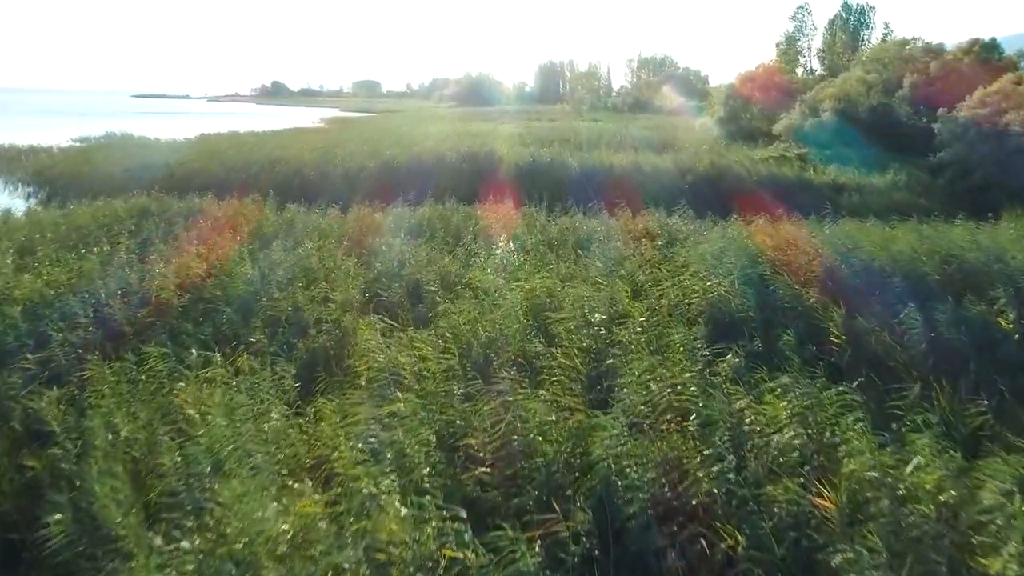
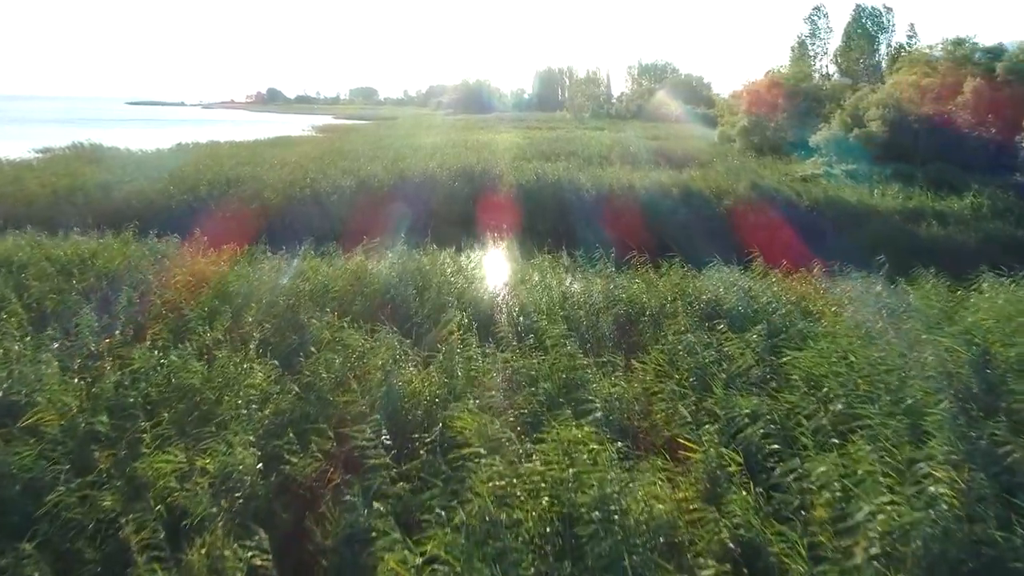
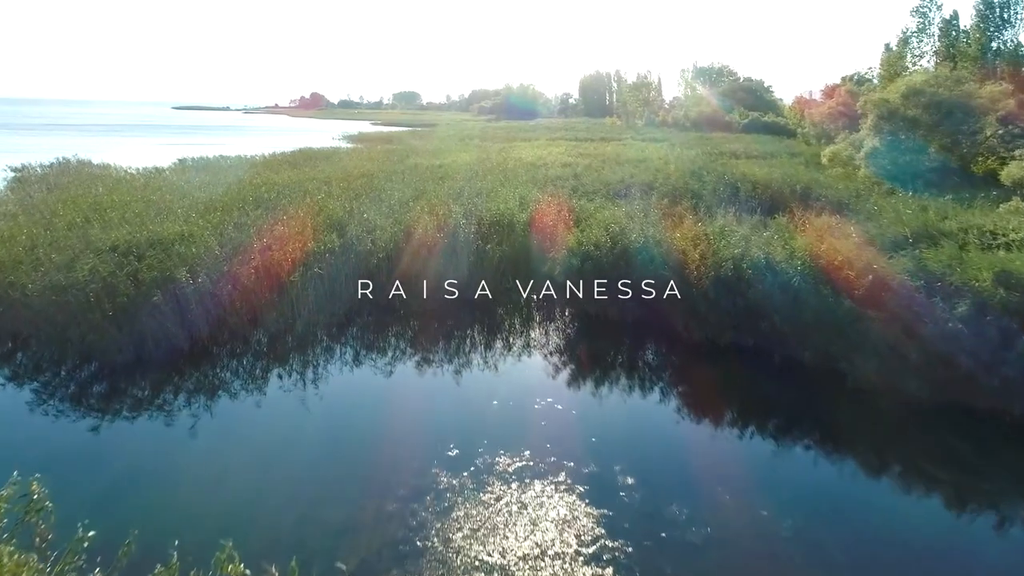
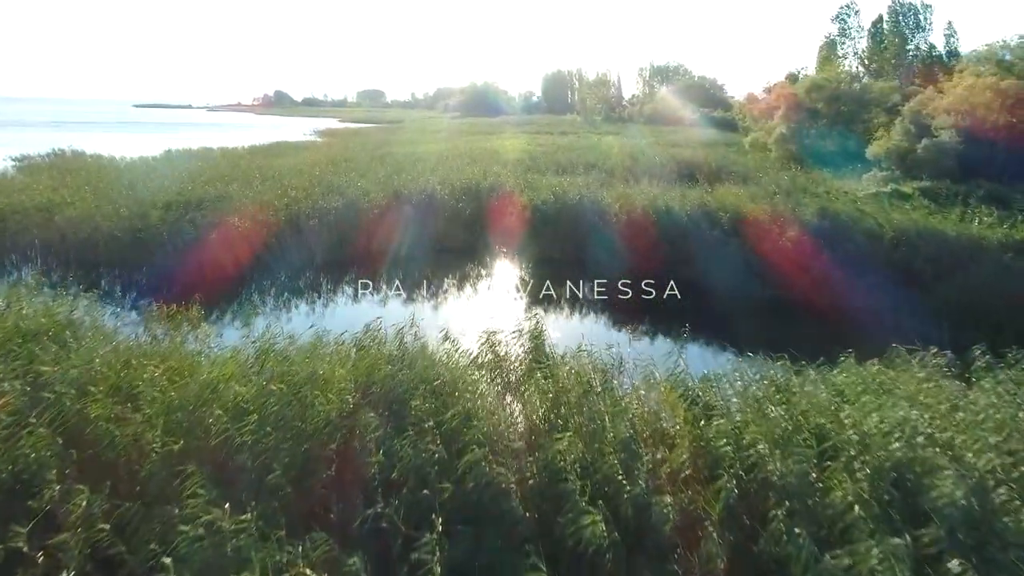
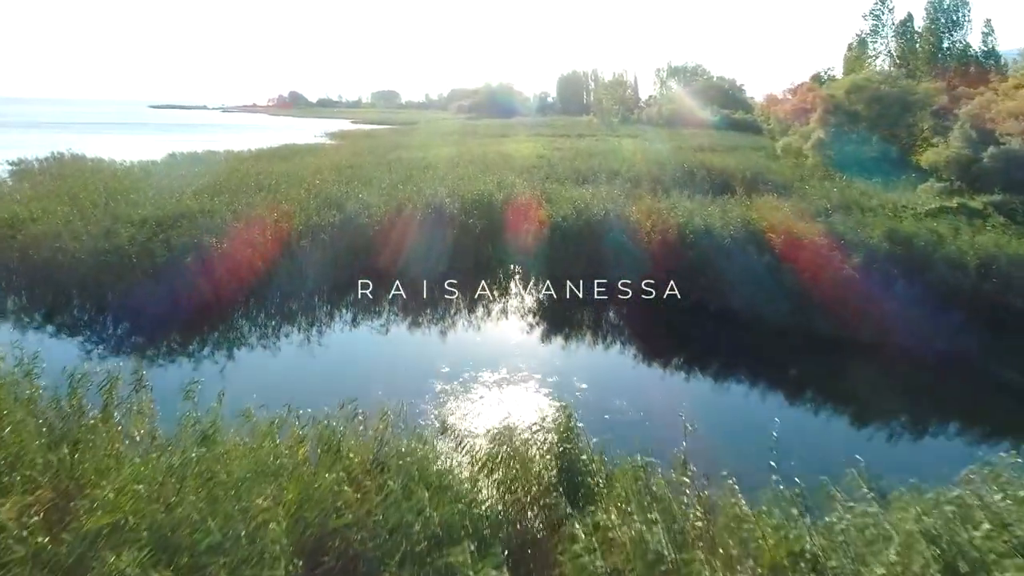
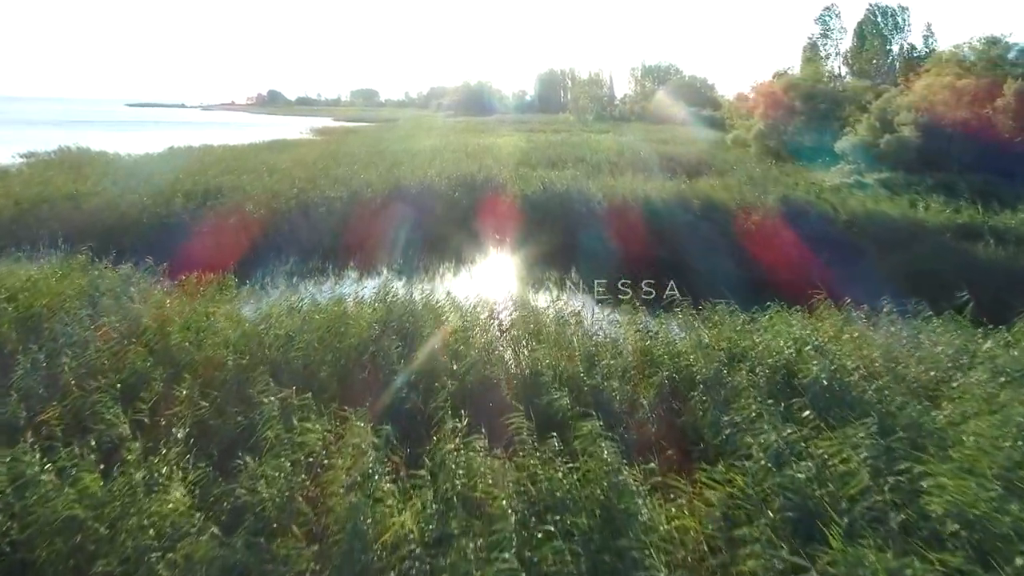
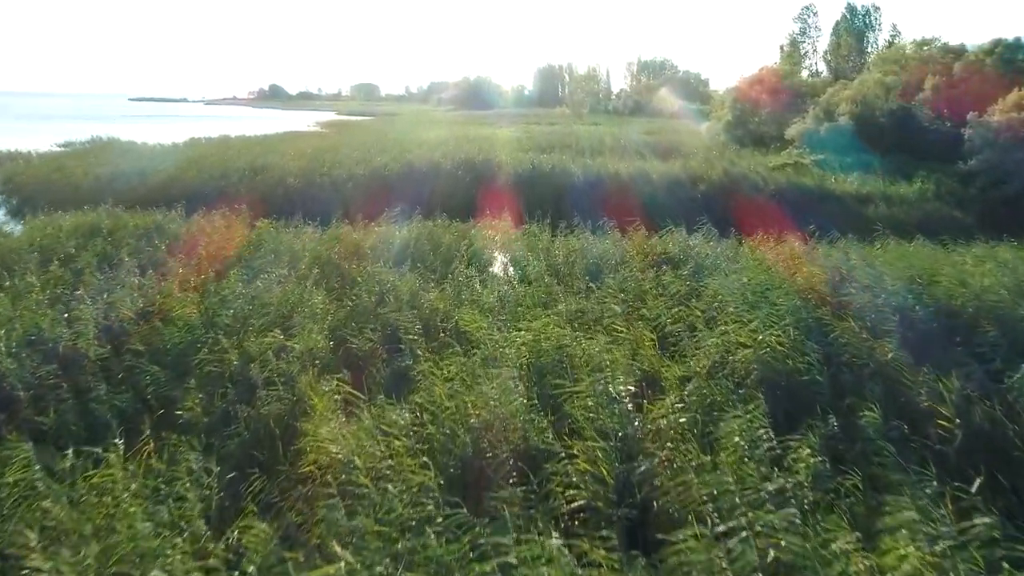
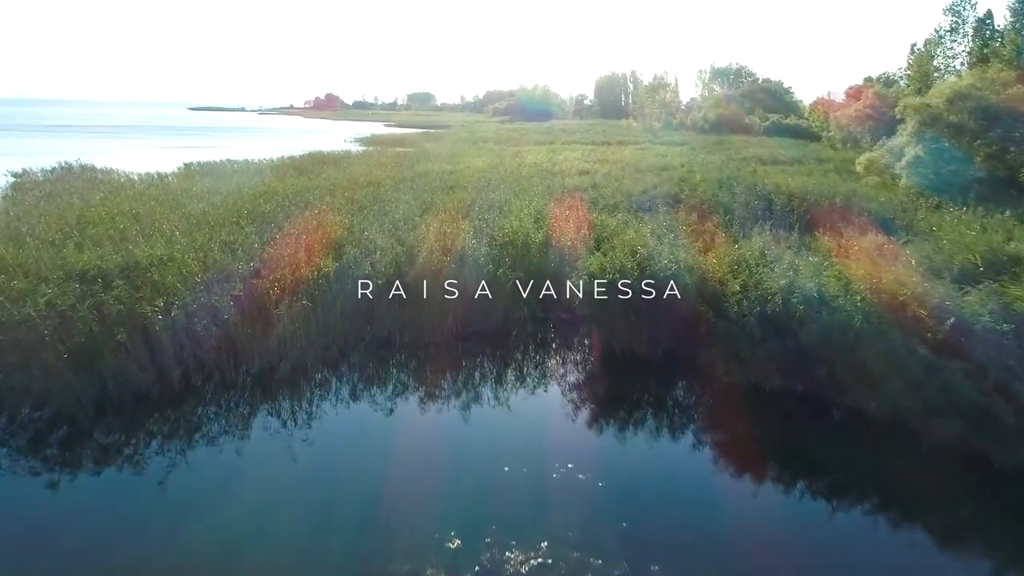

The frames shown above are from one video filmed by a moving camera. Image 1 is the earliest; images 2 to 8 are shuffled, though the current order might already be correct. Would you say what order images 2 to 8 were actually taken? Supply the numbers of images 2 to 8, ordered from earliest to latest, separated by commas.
7, 2, 6, 4, 5, 3, 8
